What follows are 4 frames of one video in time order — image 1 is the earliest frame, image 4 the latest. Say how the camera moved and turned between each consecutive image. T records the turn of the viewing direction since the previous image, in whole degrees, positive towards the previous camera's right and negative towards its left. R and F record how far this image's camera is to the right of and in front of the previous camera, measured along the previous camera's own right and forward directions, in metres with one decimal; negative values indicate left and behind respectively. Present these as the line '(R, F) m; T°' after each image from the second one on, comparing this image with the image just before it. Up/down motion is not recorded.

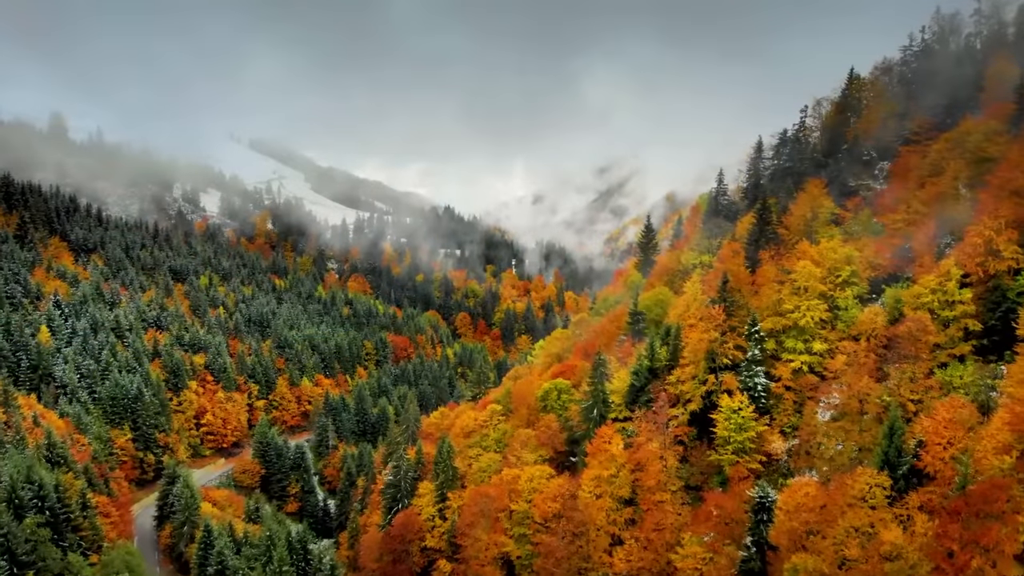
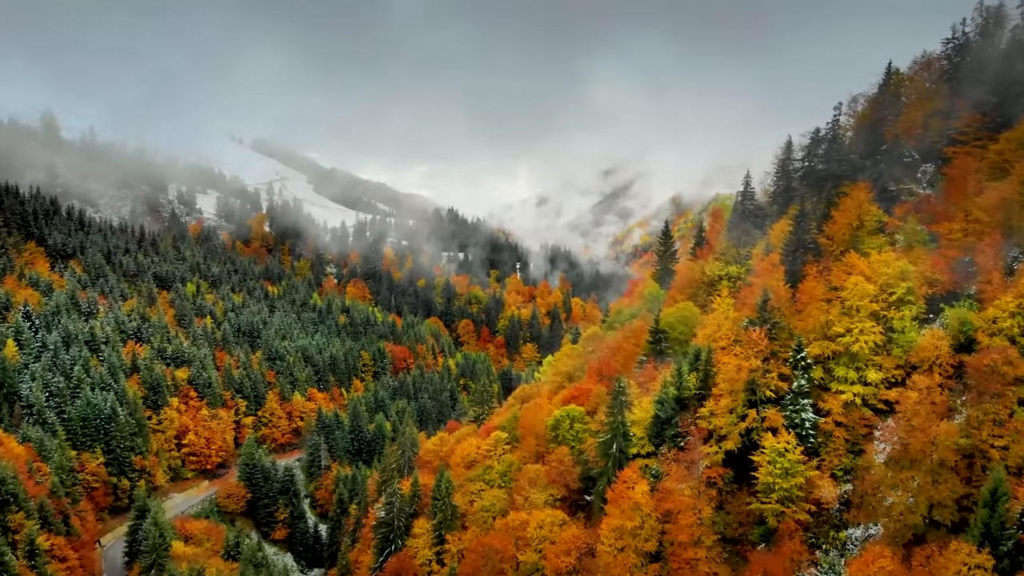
(-0.4, +7.0) m; 0°
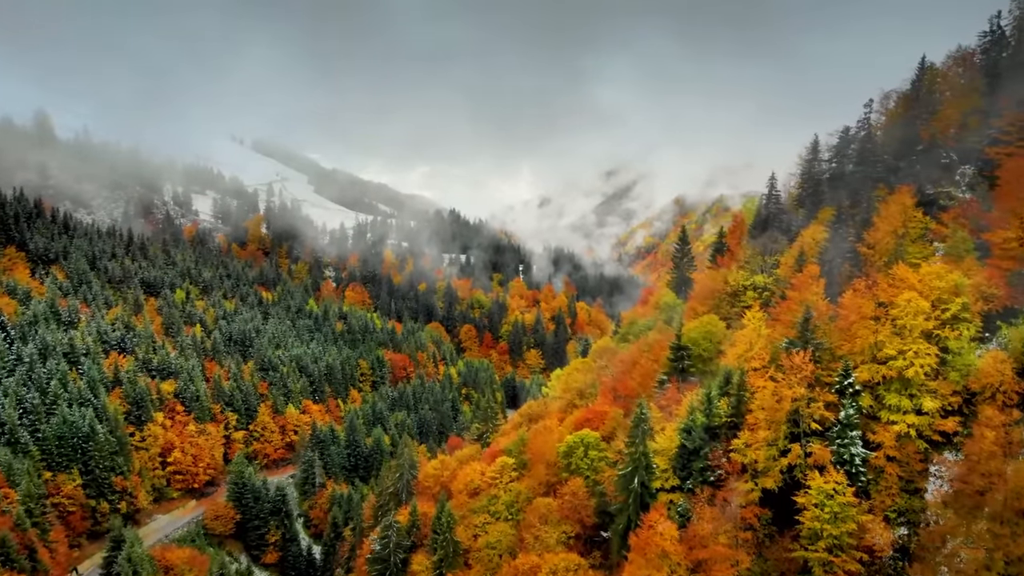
(-0.7, +5.2) m; 0°
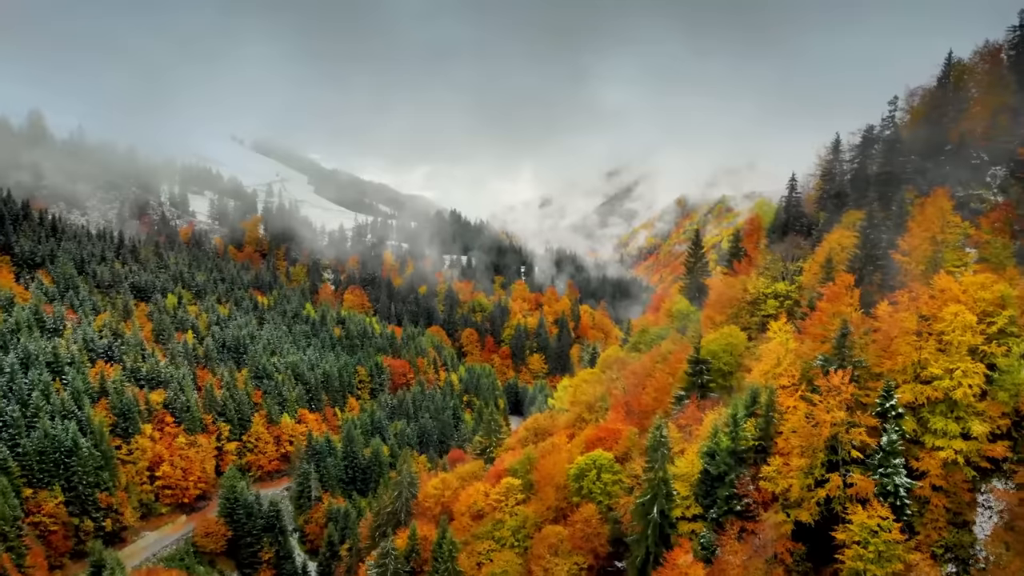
(-0.6, +3.6) m; 0°
